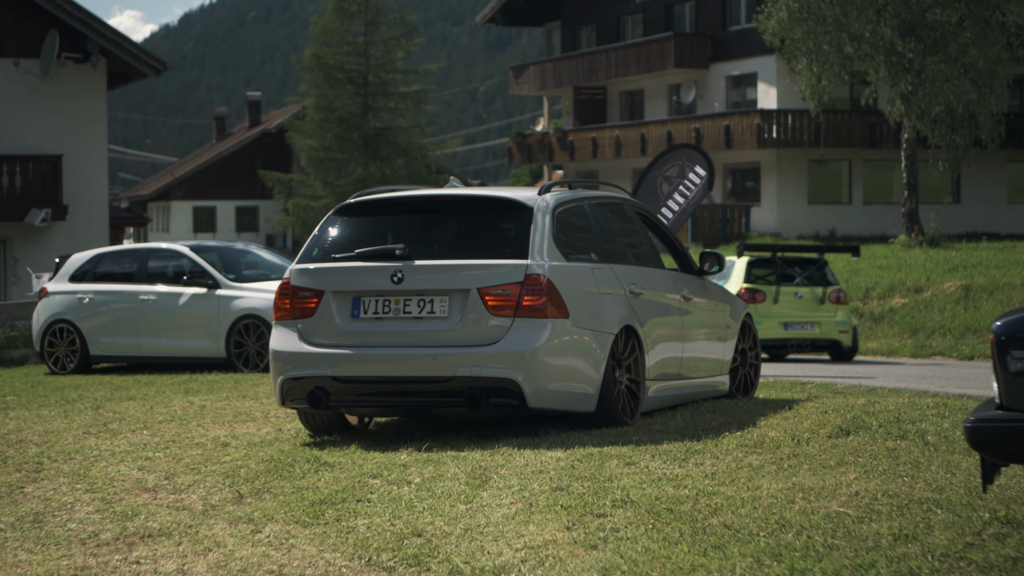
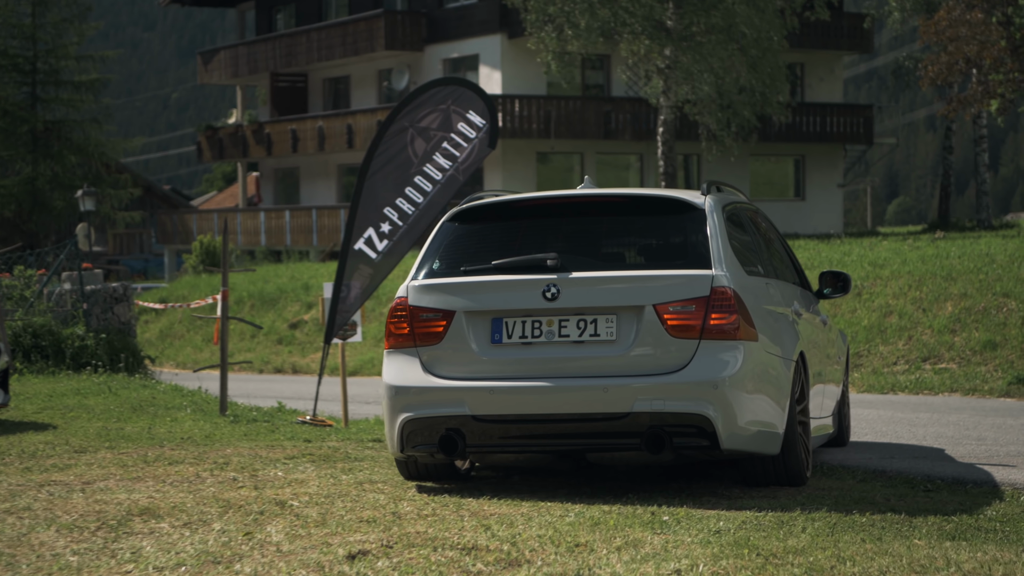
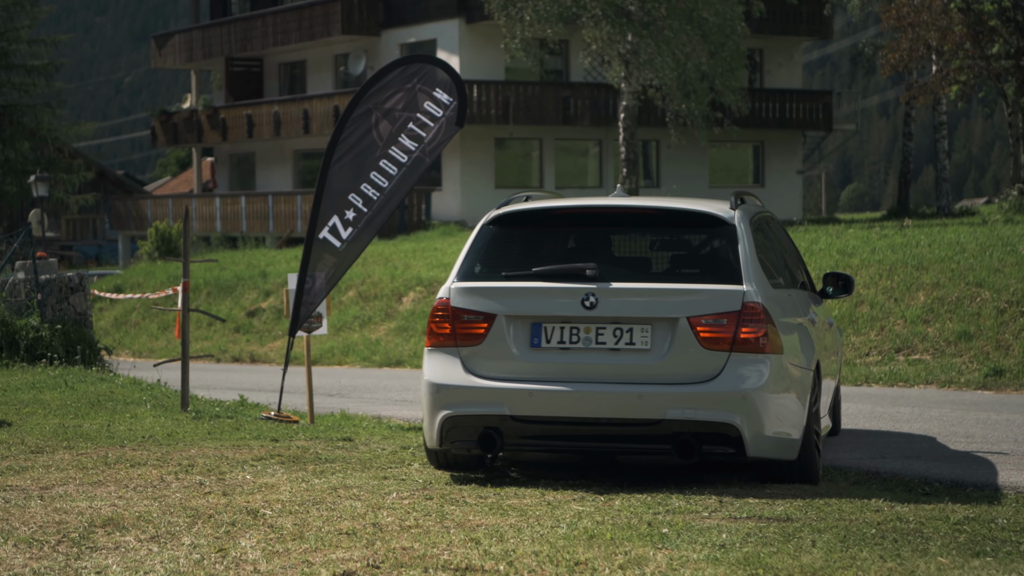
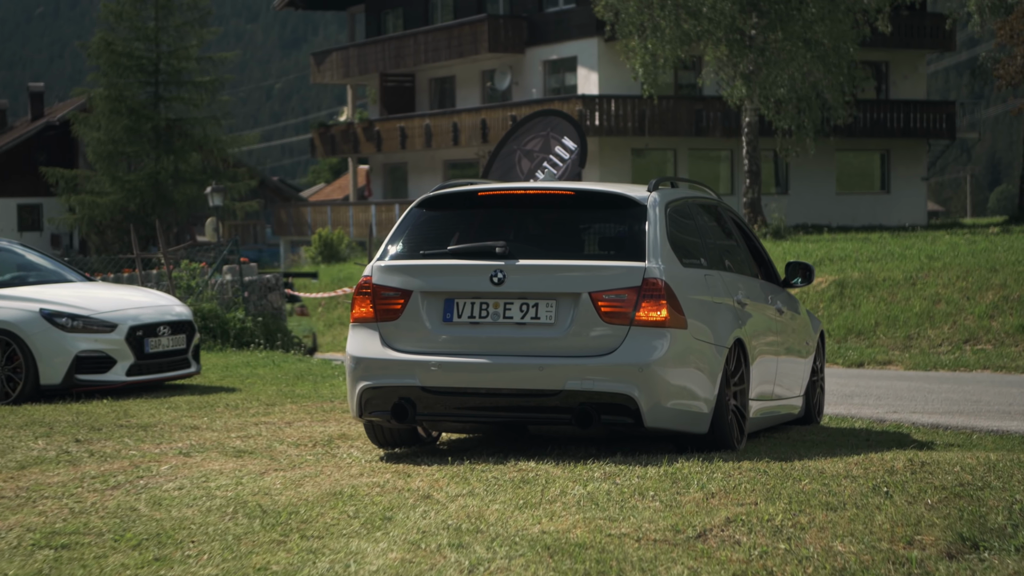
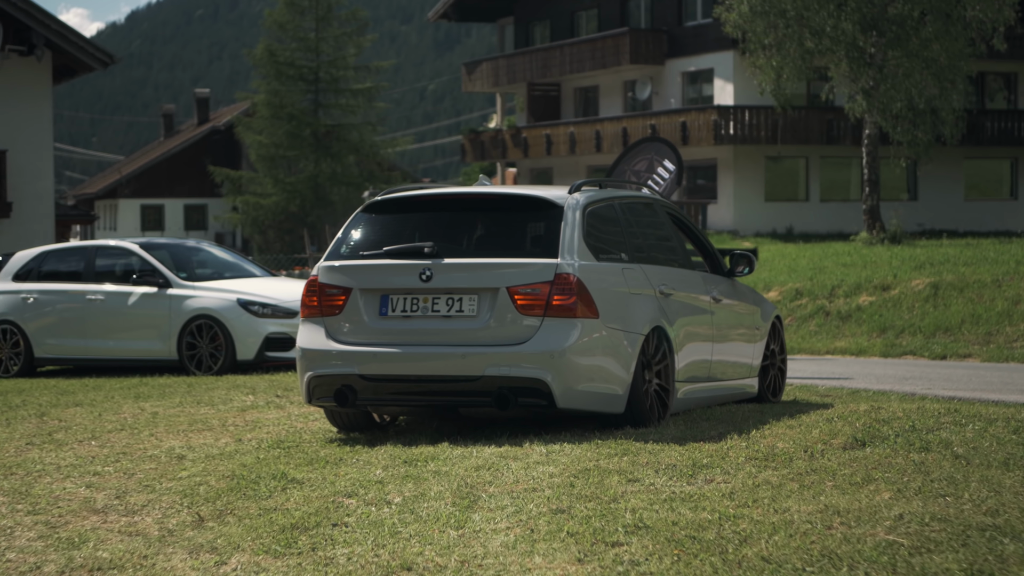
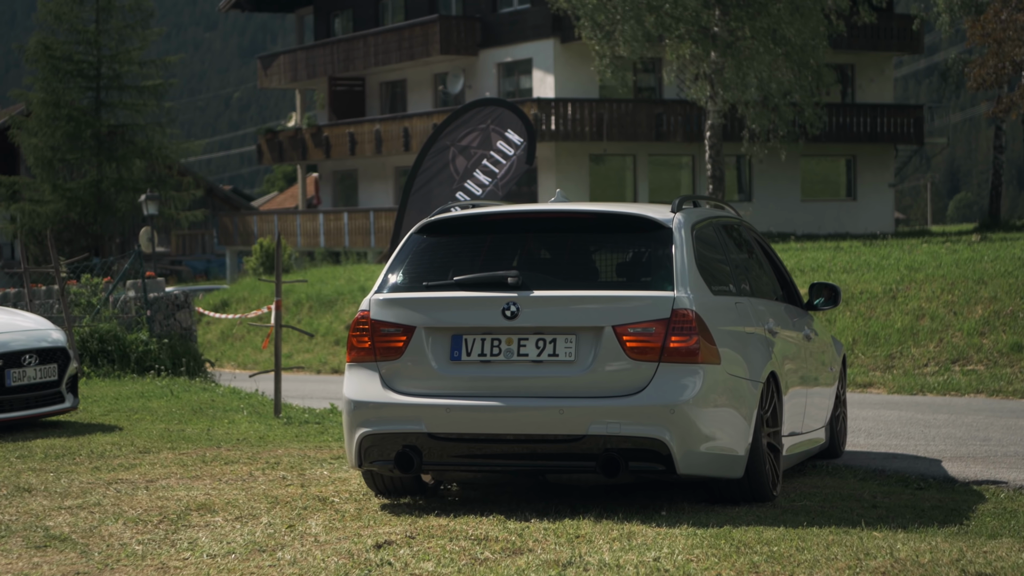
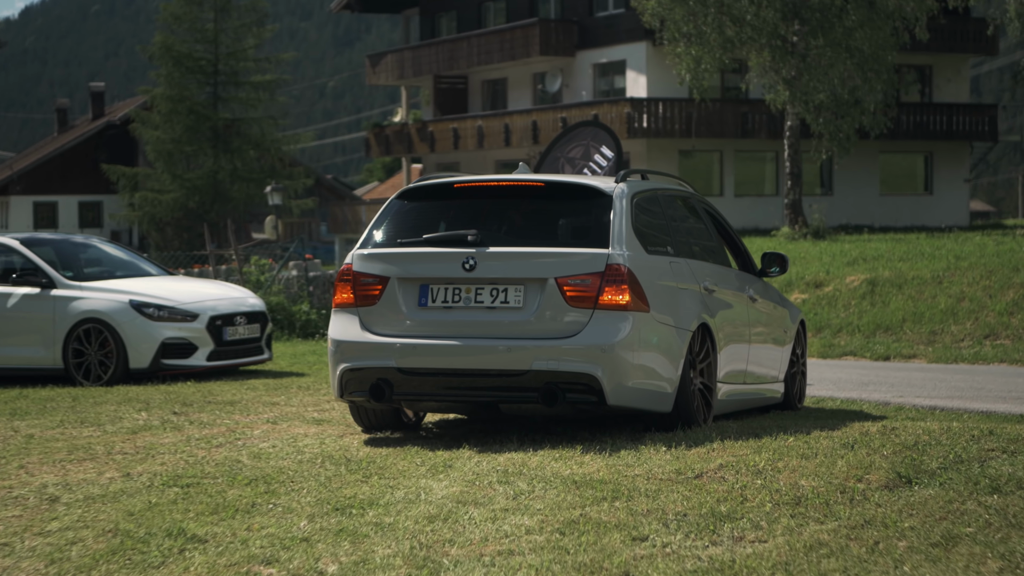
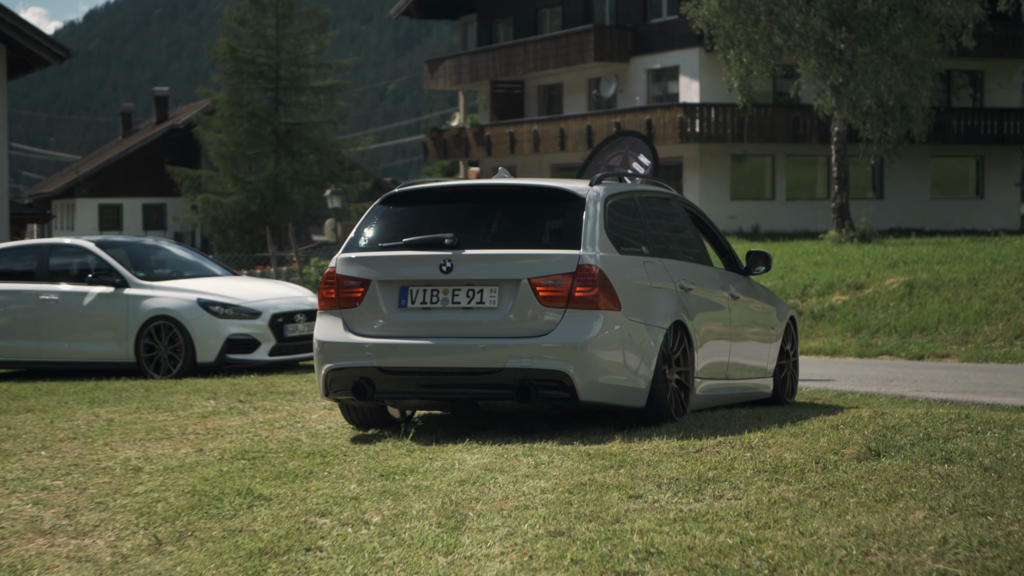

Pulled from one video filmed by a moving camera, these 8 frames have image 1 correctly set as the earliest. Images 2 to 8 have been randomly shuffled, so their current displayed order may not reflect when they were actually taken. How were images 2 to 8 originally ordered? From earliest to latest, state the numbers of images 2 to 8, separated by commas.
5, 8, 7, 4, 6, 2, 3
